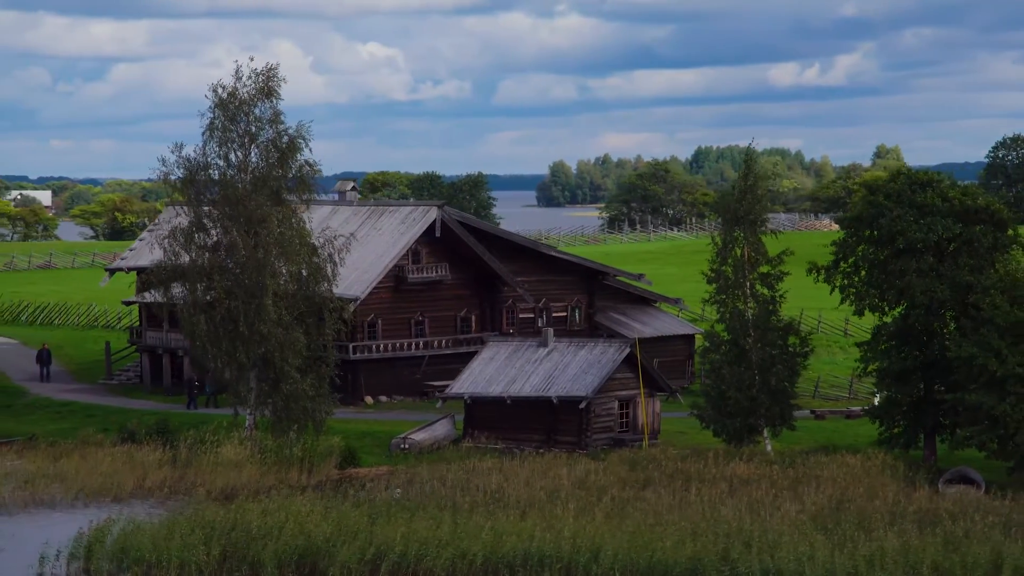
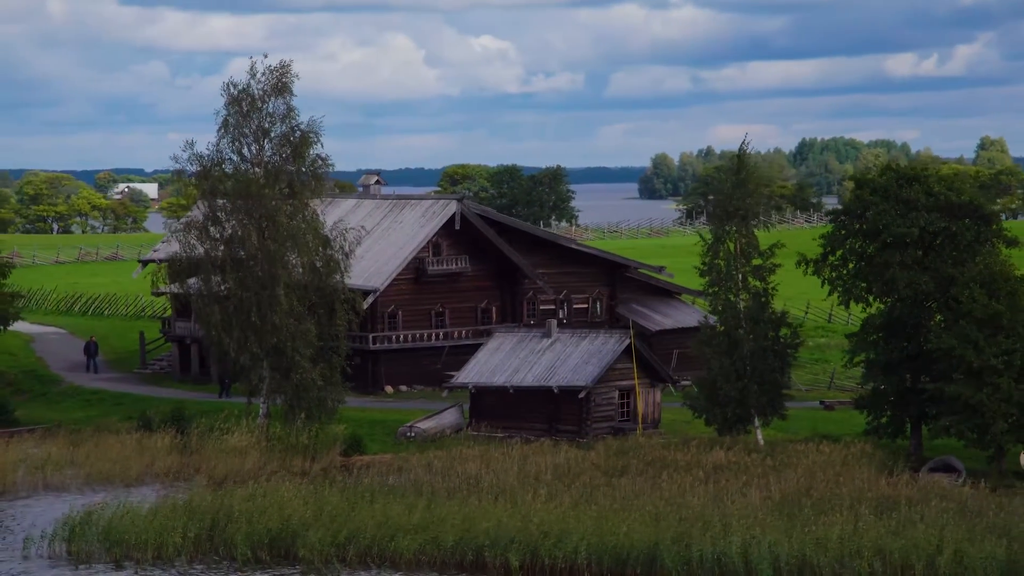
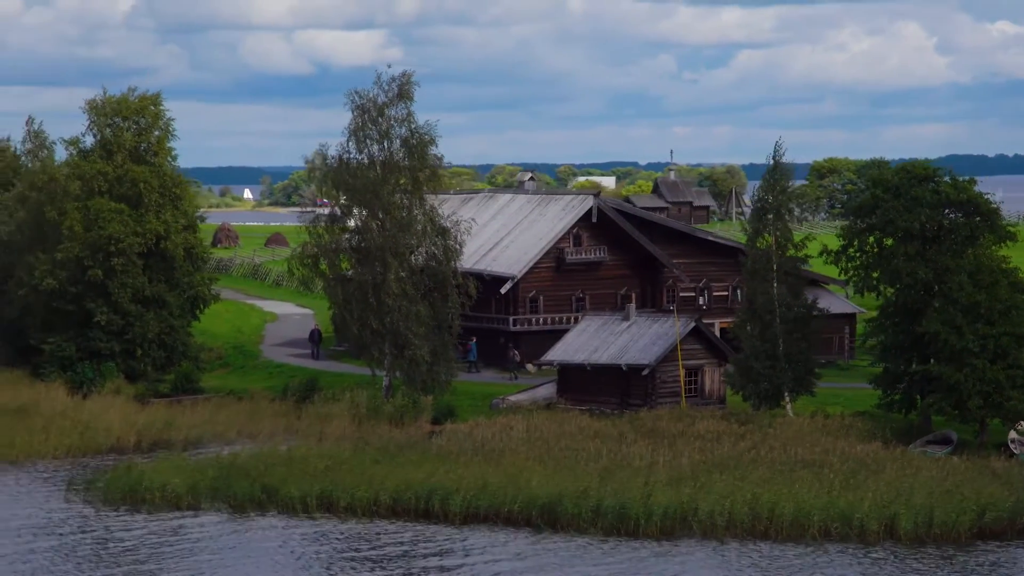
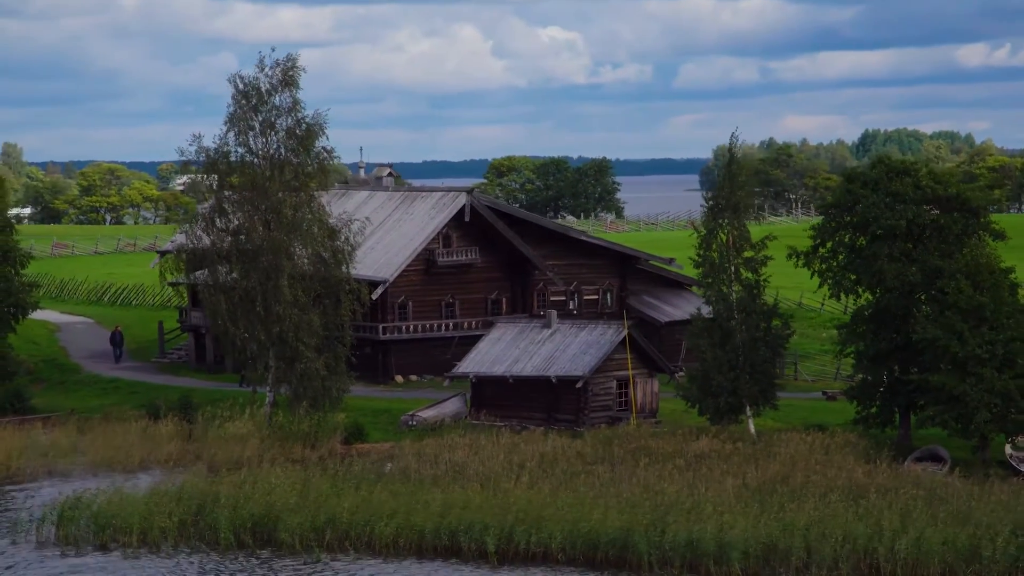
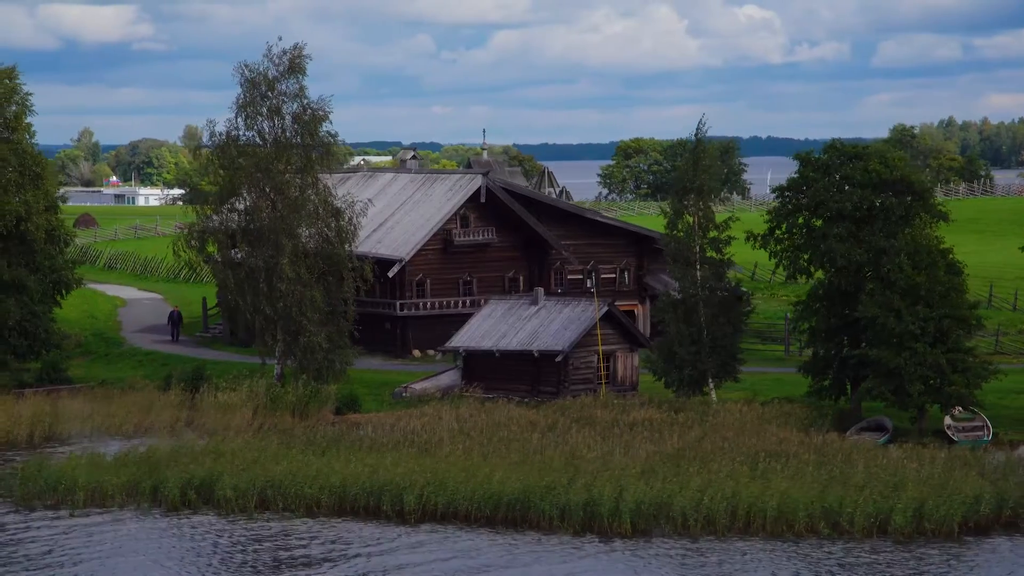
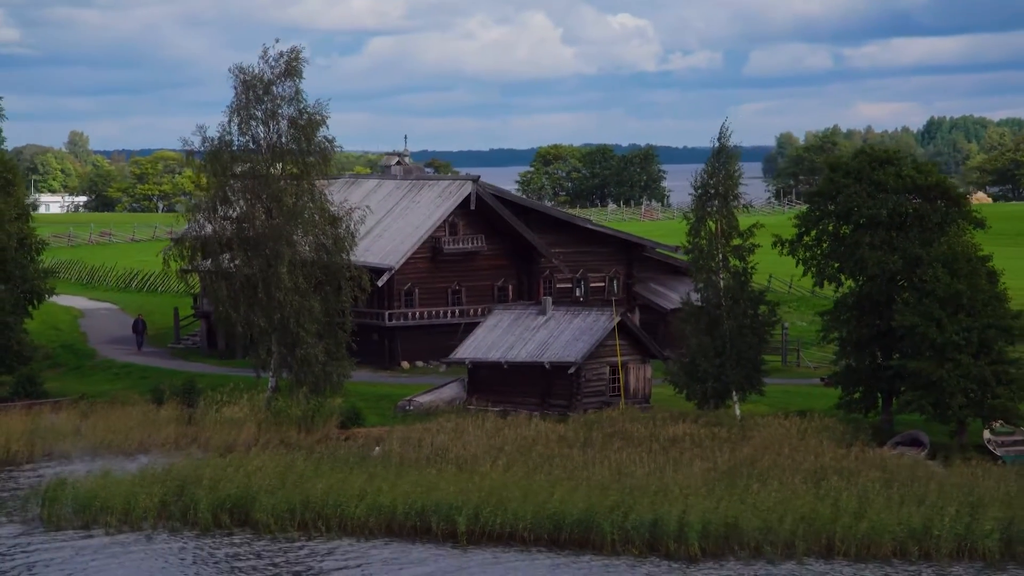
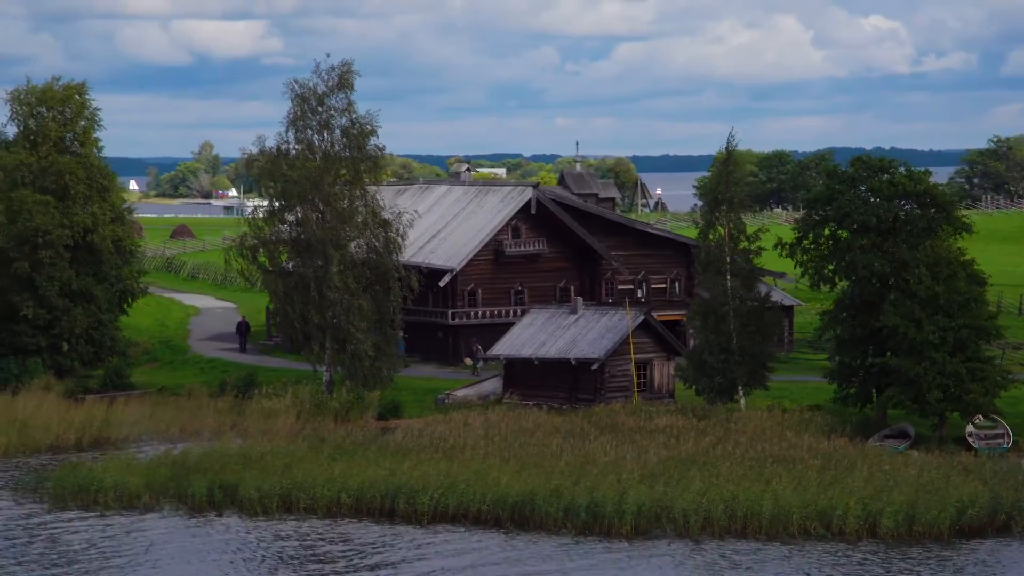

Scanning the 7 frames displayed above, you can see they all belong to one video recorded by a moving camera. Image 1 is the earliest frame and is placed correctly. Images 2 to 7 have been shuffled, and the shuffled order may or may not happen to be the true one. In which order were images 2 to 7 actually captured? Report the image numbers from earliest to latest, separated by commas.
2, 4, 6, 5, 7, 3
